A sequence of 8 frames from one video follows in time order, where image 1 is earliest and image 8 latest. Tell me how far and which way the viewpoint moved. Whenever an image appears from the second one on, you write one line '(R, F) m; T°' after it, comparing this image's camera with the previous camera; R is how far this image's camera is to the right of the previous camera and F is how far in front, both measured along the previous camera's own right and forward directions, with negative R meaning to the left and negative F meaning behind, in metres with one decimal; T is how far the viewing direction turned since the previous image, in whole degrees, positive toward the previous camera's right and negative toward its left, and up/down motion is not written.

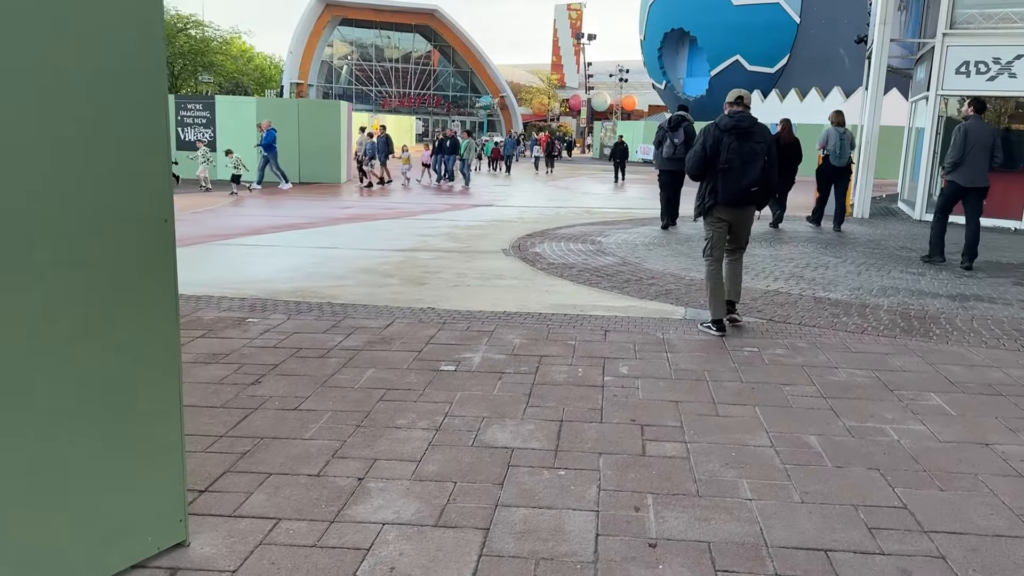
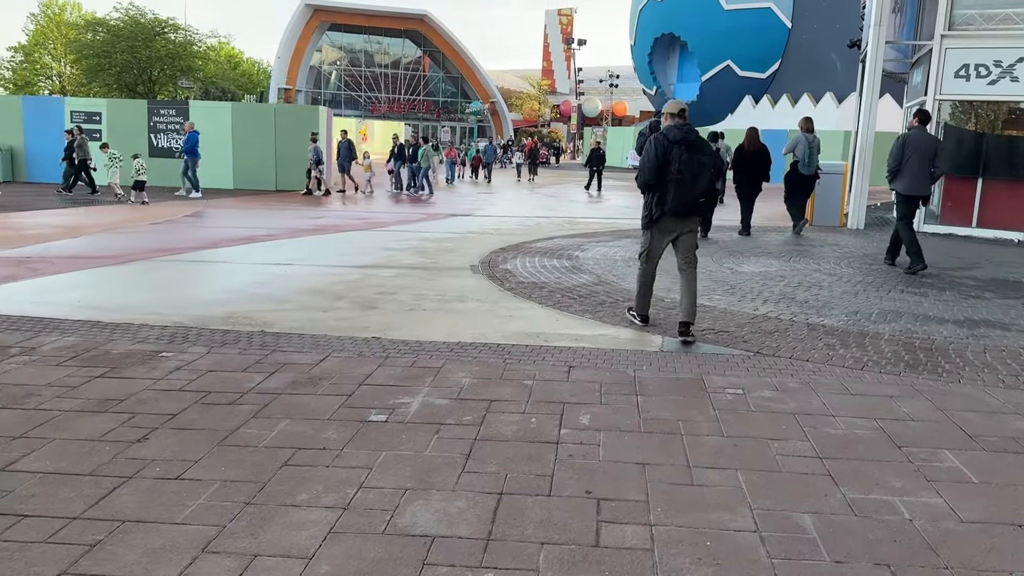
(+0.3, +0.7) m; +1°
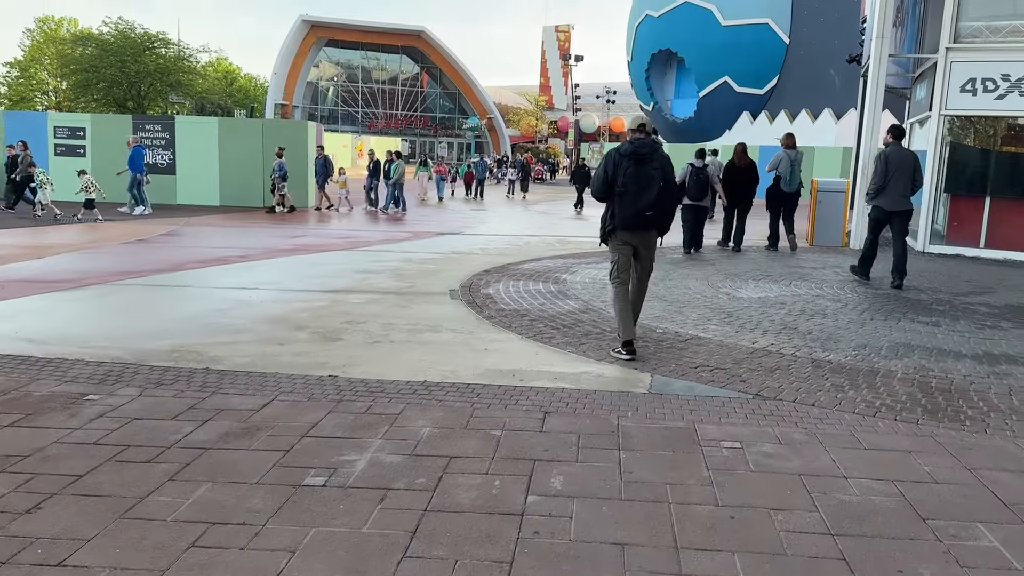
(+0.2, +0.6) m; 0°
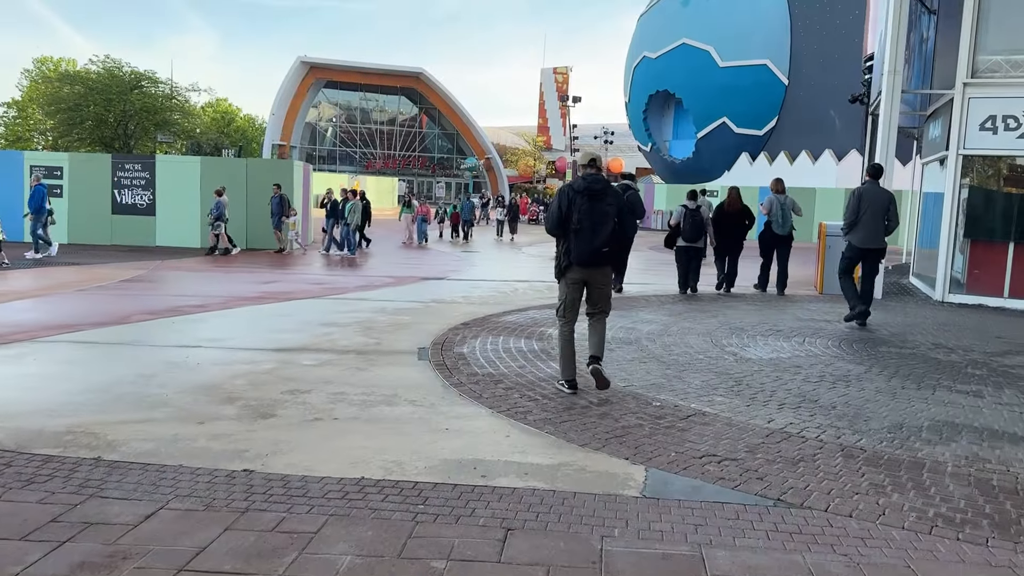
(+0.2, +1.0) m; 0°
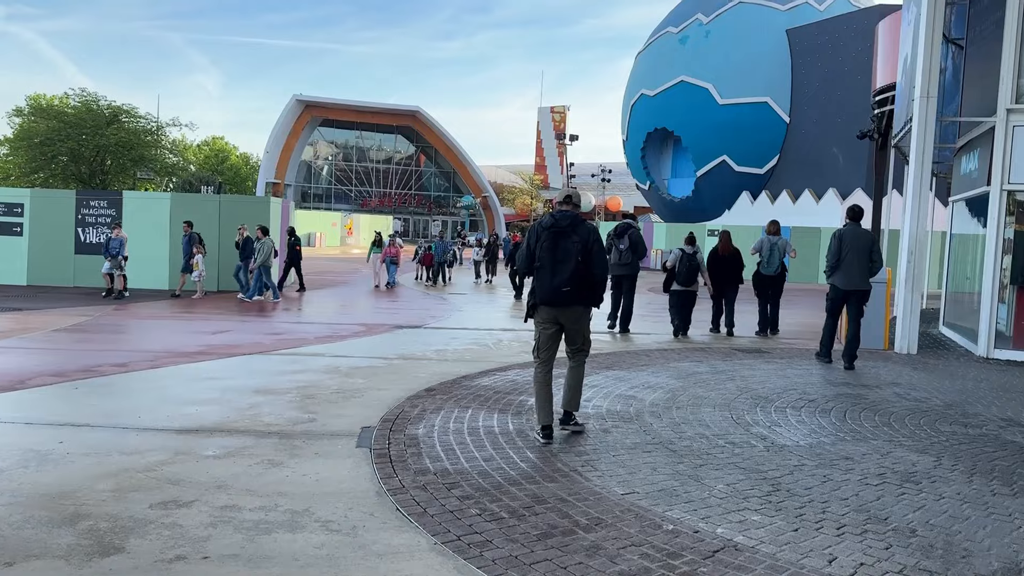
(+0.2, +1.5) m; 0°
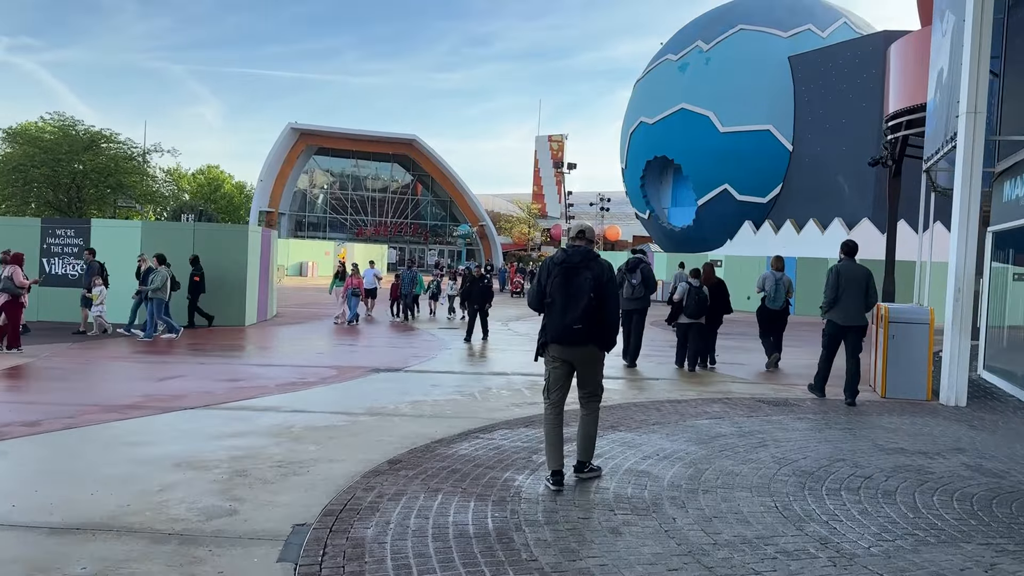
(+0.1, +1.3) m; 0°
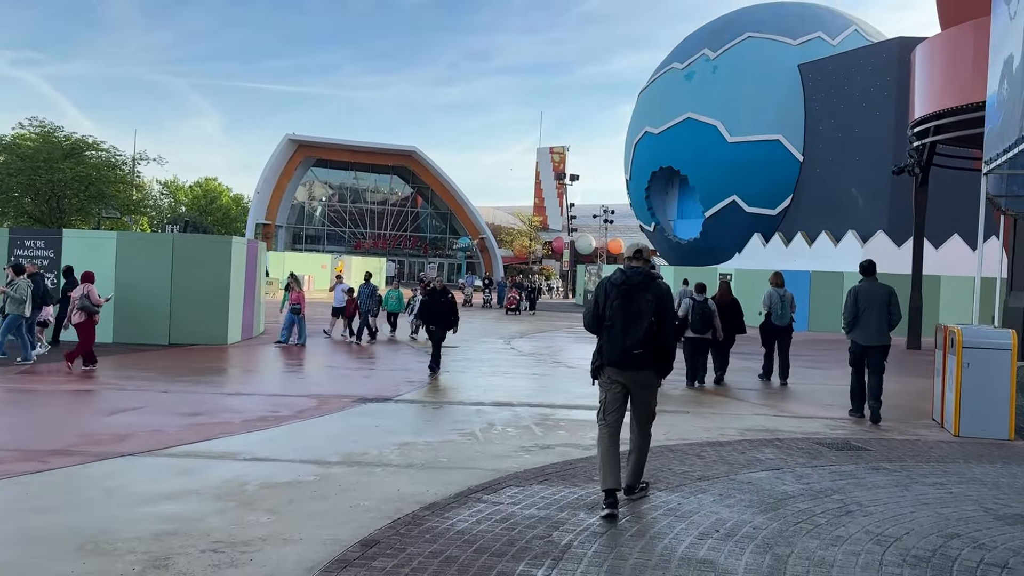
(-0.1, +1.4) m; 0°
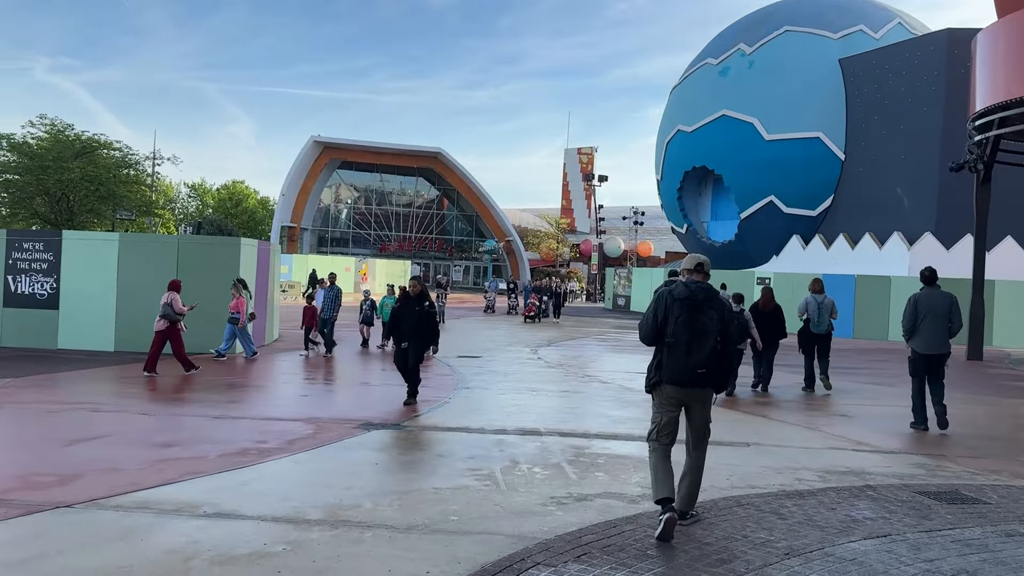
(0.0, +1.3) m; -2°
